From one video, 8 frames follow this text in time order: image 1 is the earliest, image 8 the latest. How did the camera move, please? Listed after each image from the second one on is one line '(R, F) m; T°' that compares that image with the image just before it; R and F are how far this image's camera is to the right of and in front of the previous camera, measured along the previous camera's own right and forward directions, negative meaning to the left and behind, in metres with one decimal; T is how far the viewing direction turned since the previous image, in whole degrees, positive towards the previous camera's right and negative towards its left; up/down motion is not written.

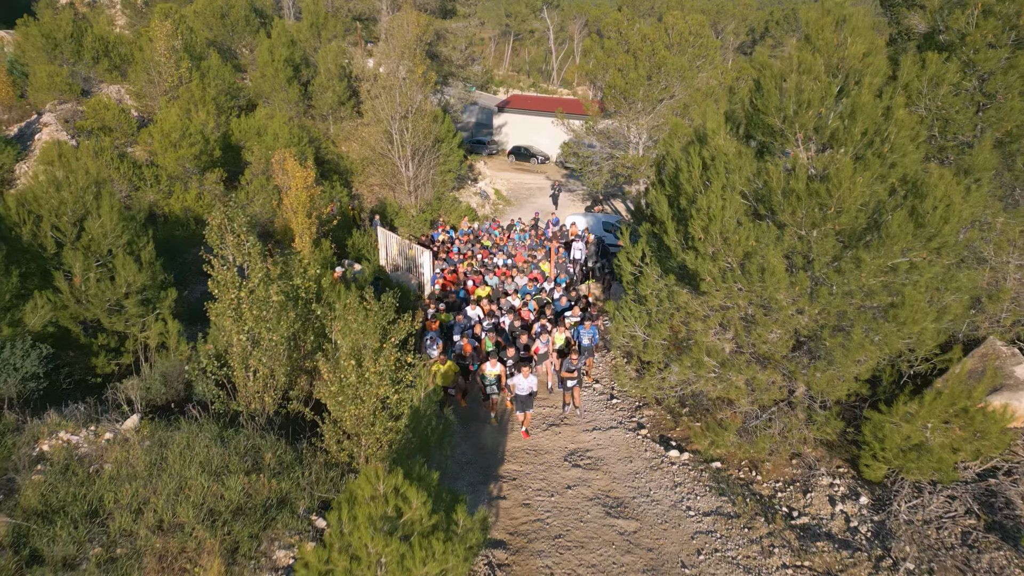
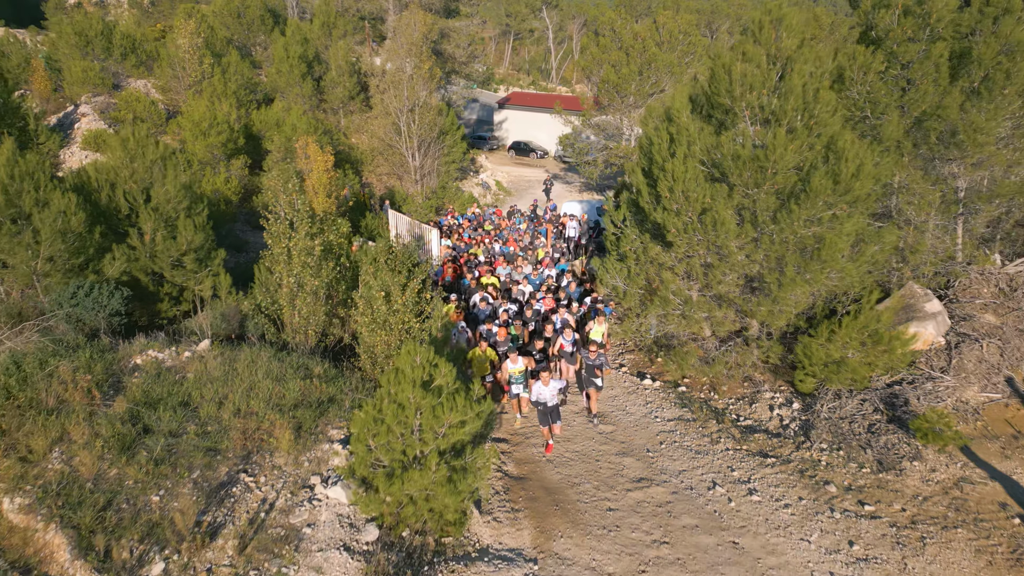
(0.0, -1.6) m; 0°
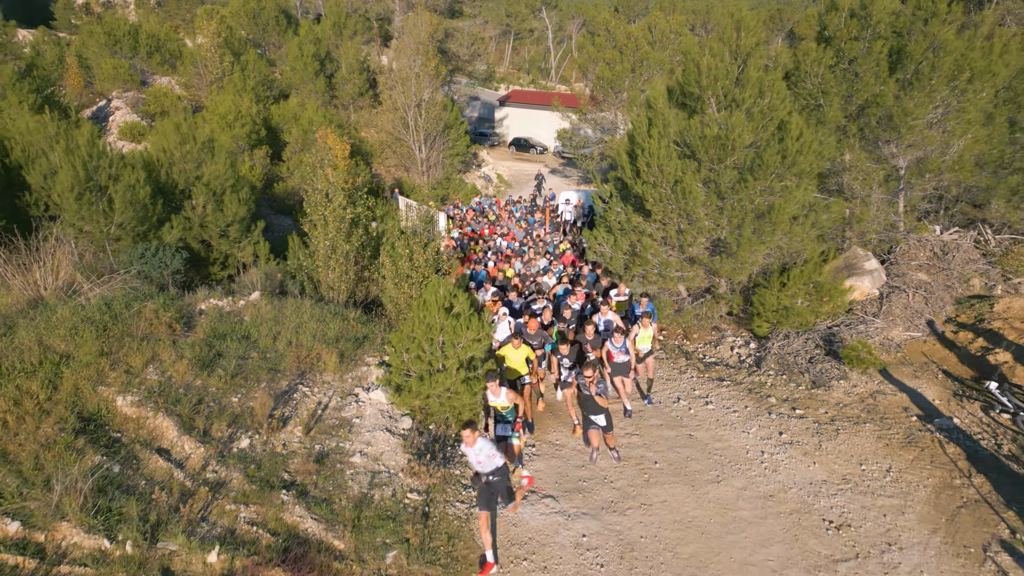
(0.0, -1.6) m; 0°
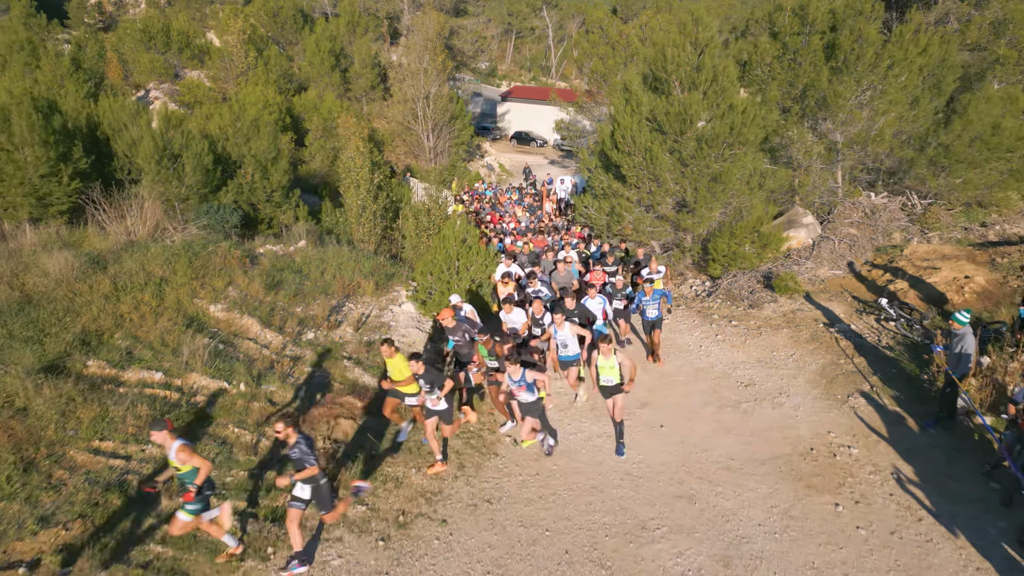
(0.0, -2.3) m; 0°
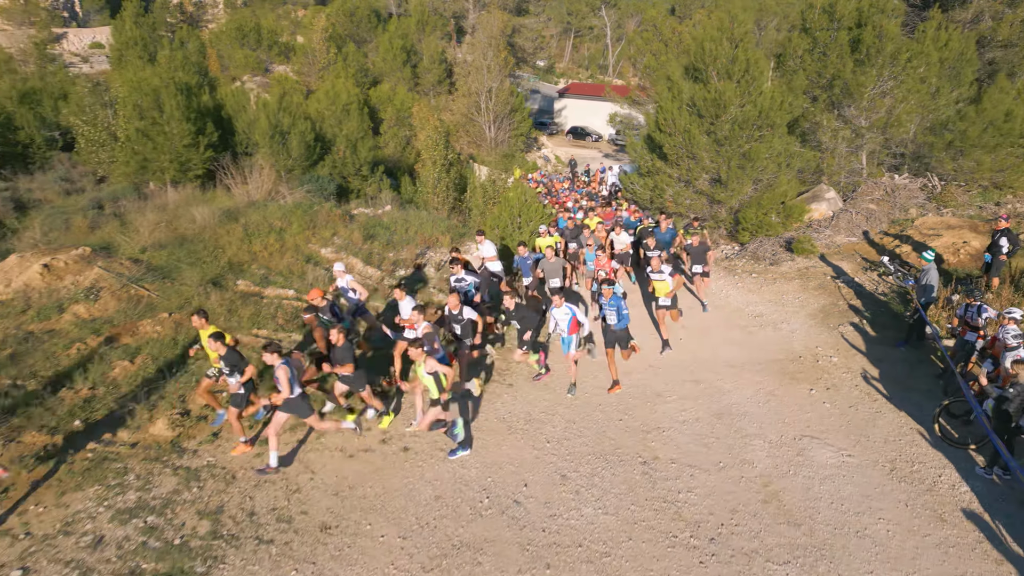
(0.0, -2.1) m; -4°
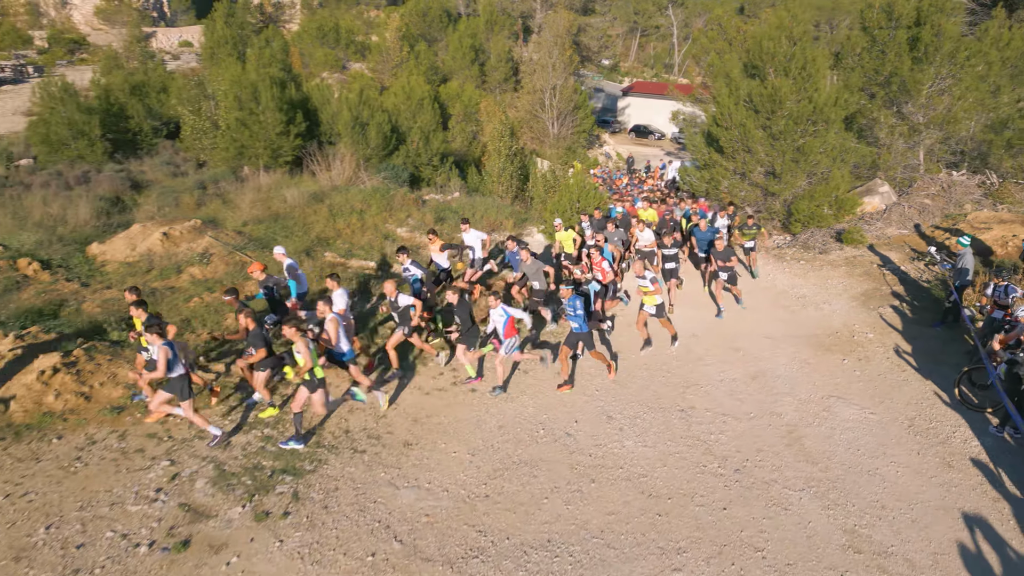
(0.0, -1.0) m; -5°
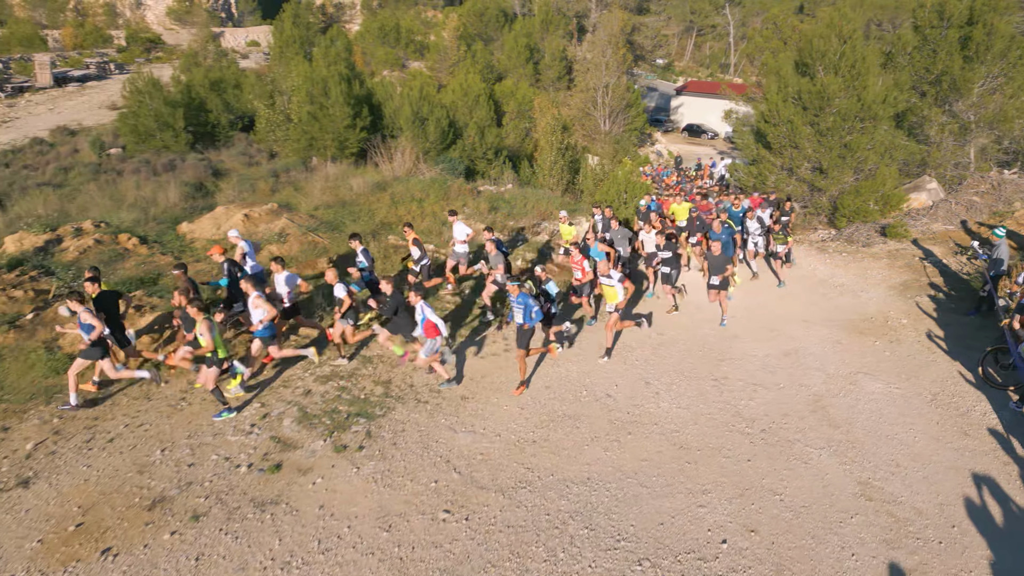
(0.0, -0.8) m; -4°
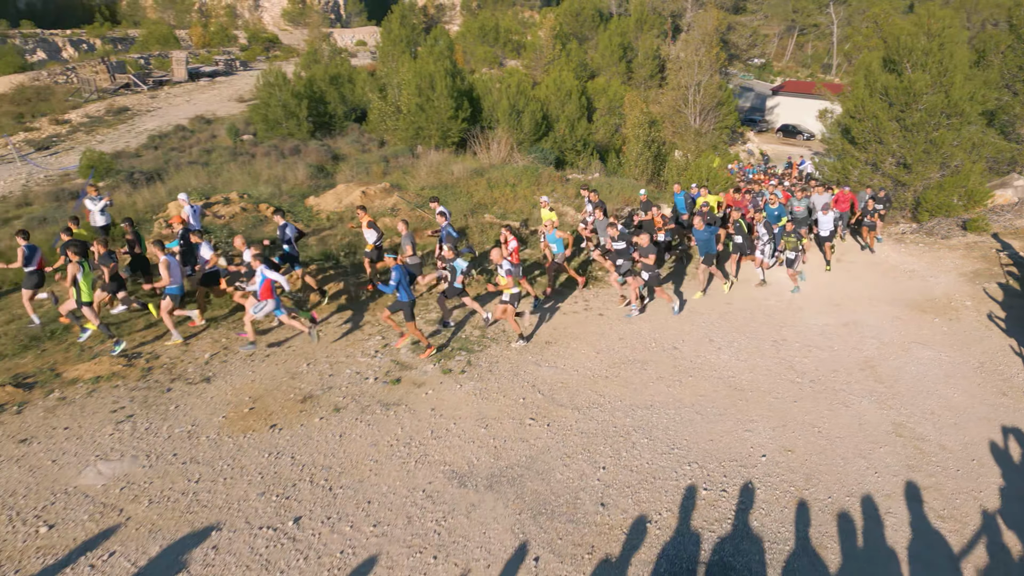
(+0.1, -1.3) m; -7°
